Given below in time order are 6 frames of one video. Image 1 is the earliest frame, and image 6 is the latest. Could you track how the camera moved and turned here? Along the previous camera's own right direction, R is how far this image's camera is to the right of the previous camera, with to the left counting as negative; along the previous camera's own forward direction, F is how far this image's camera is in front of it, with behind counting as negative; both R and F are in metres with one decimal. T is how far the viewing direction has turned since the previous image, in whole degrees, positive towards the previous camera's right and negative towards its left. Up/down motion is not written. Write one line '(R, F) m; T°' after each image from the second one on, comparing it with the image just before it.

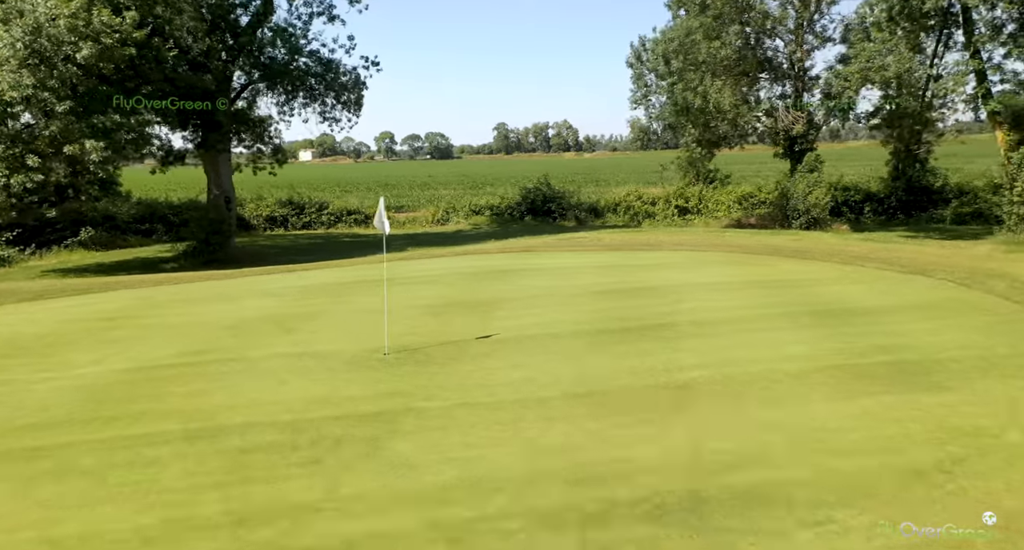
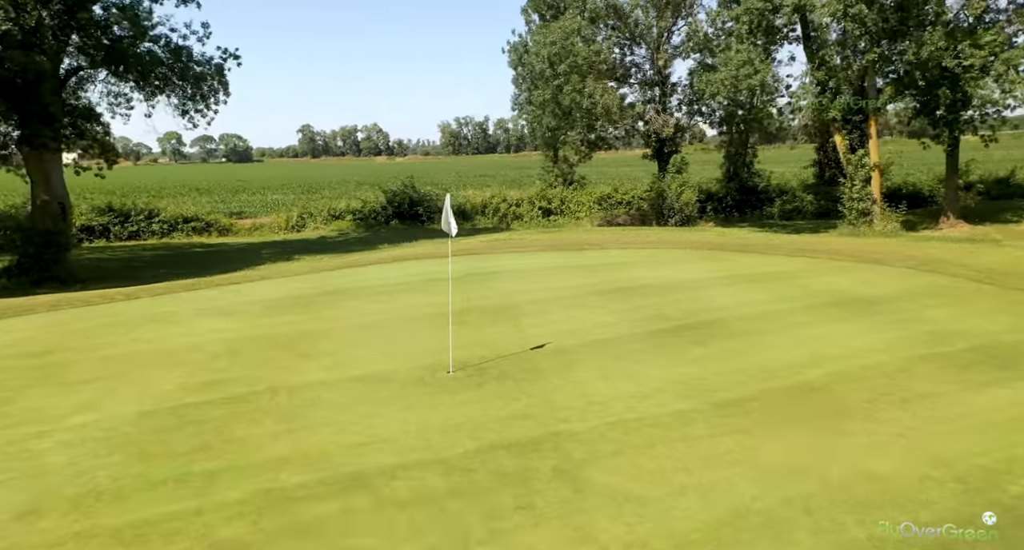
(-1.9, +0.7) m; +11°
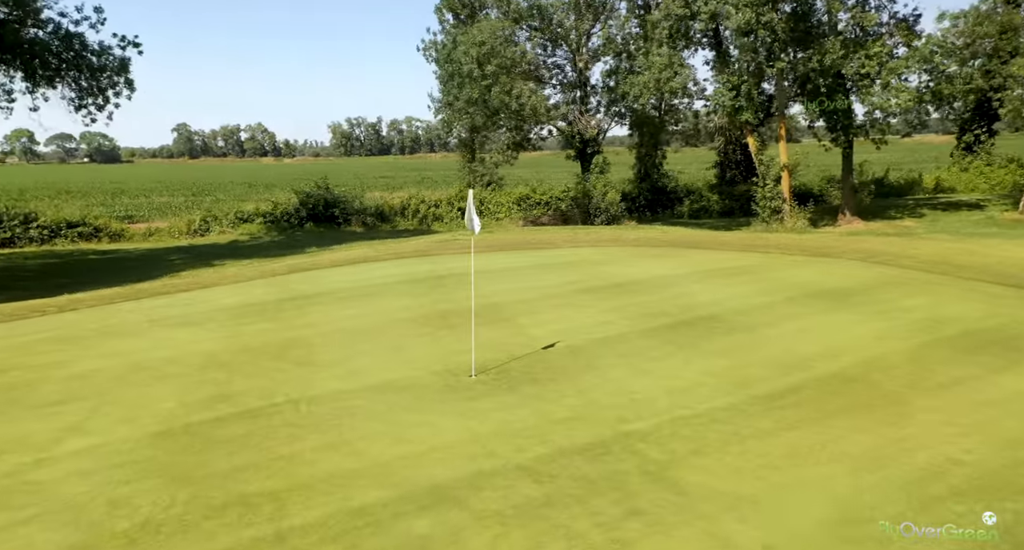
(-0.9, +0.2) m; +7°
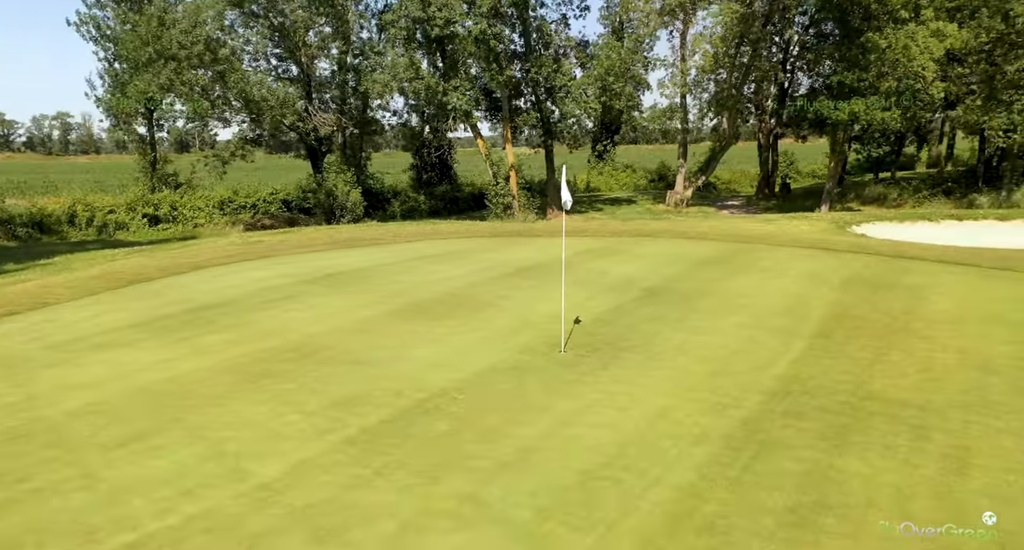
(-3.3, +0.5) m; +24°
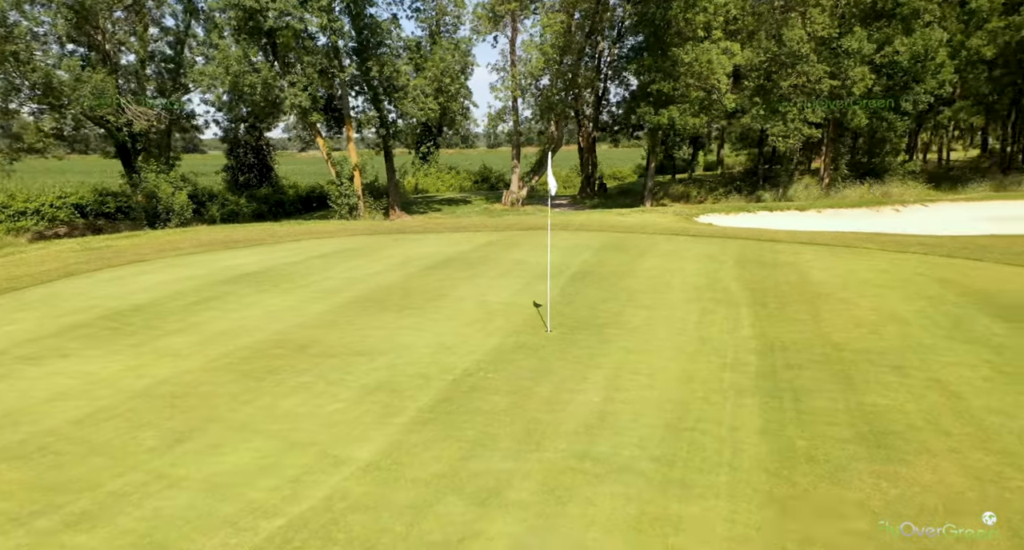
(-1.4, -0.1) m; +14°
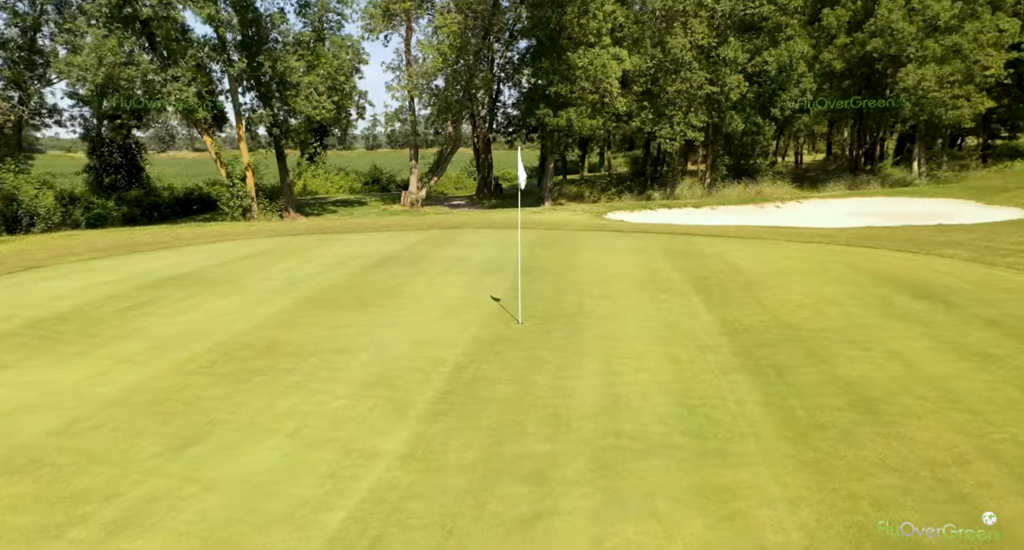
(-0.7, -0.1) m; +9°
